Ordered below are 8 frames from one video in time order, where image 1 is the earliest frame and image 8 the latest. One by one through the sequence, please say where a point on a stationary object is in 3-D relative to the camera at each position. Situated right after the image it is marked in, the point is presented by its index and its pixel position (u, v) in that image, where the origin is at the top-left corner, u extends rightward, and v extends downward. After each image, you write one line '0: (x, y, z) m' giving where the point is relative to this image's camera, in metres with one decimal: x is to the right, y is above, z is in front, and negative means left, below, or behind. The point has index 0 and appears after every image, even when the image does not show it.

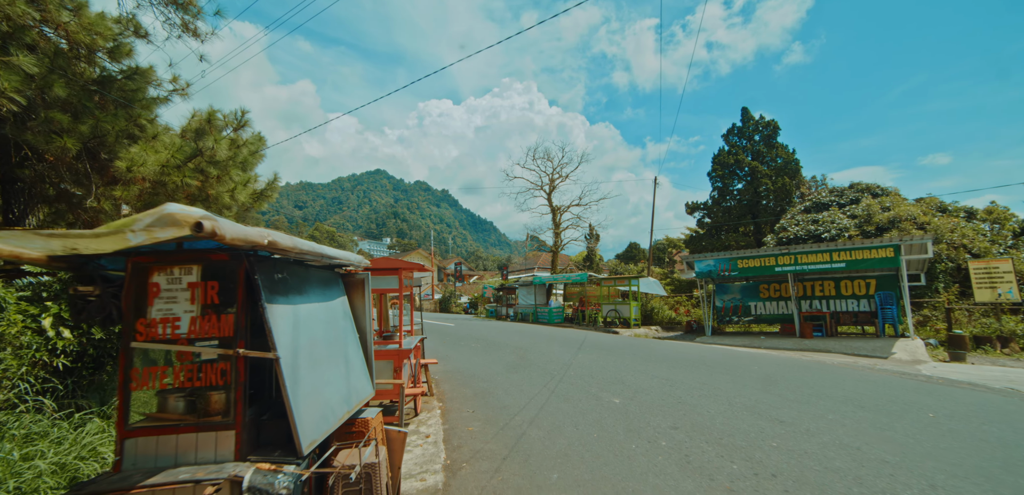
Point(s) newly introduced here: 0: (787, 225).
0: (+11.2, +0.9, +18.0) m
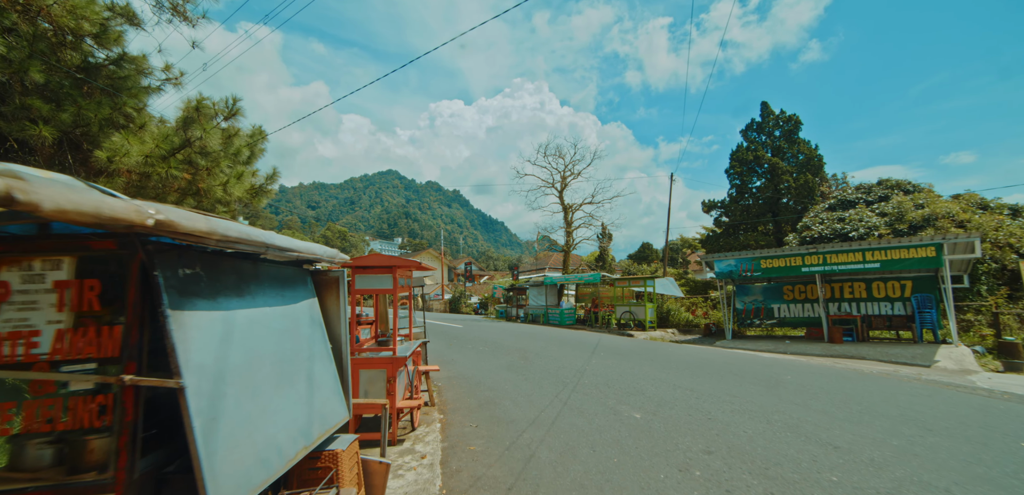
0: (+11.6, +1.0, +17.2) m
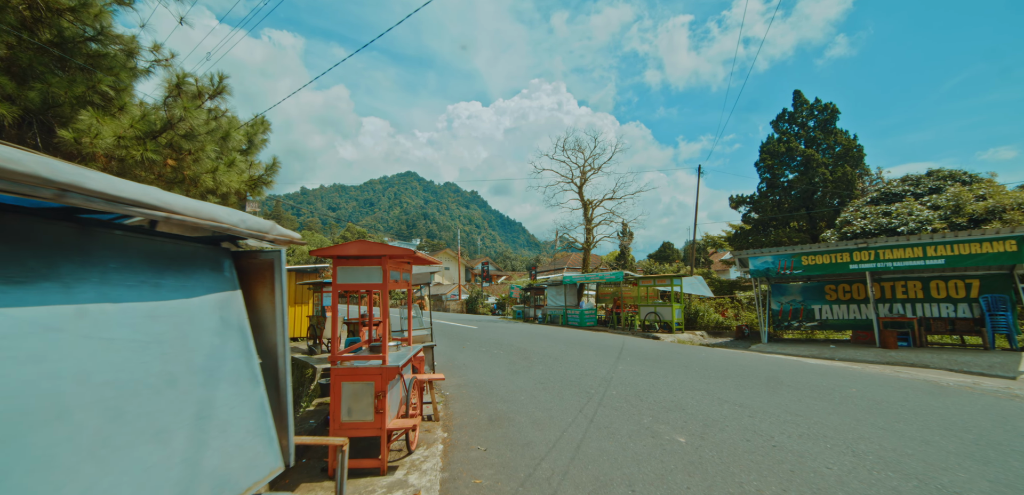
0: (+12.2, +1.1, +15.9) m
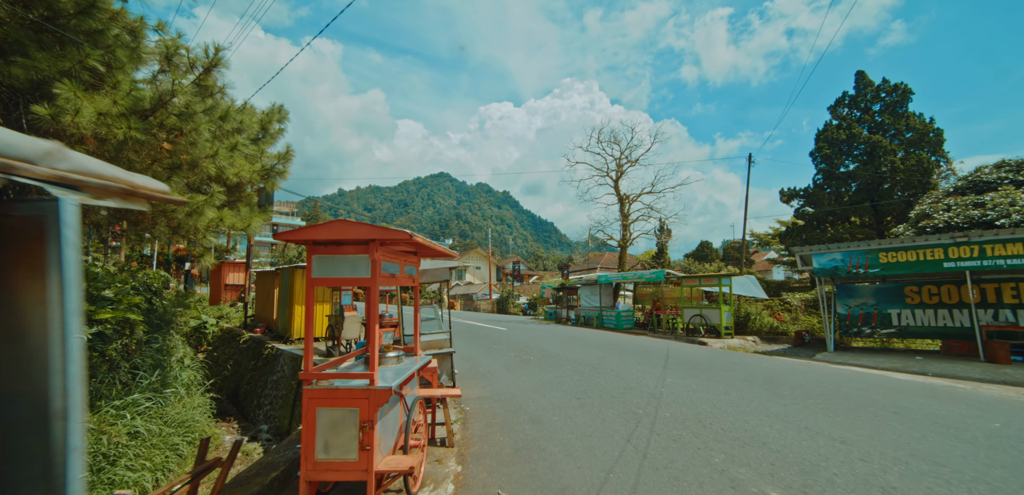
0: (+13.2, +1.2, +14.0) m
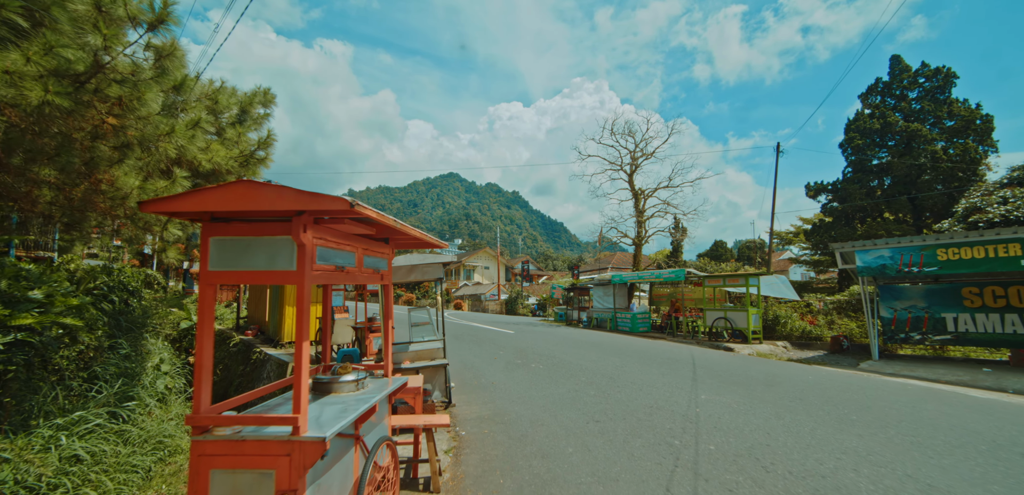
0: (+13.5, +1.3, +12.7) m
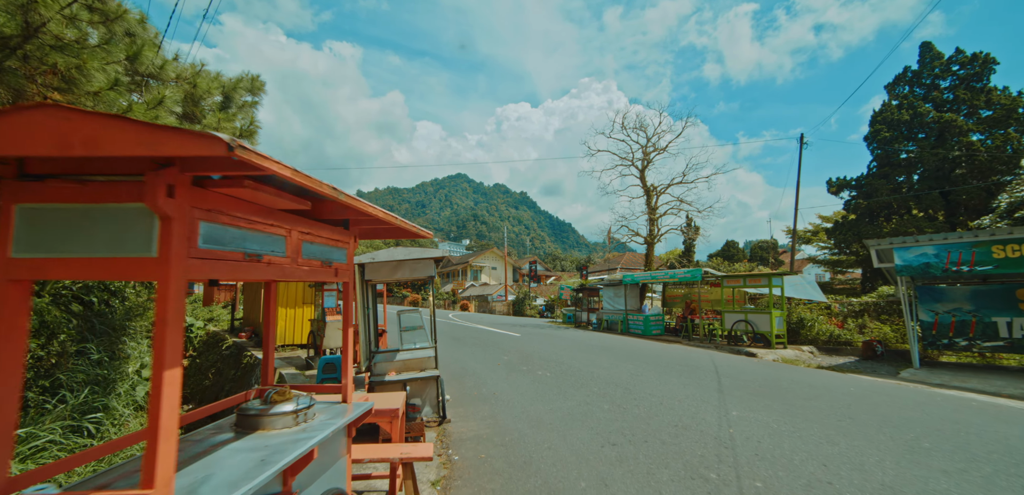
0: (+13.6, +1.3, +11.7) m
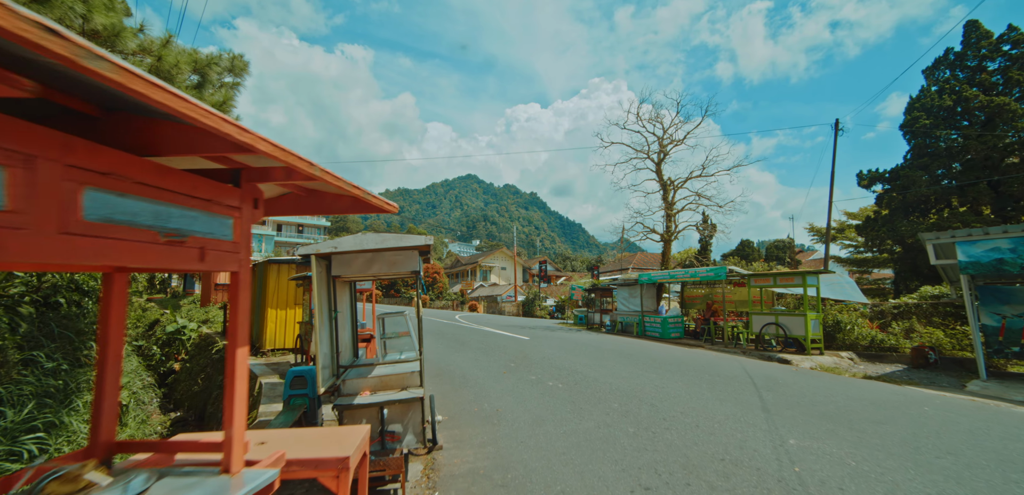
0: (+13.8, +1.5, +10.4) m
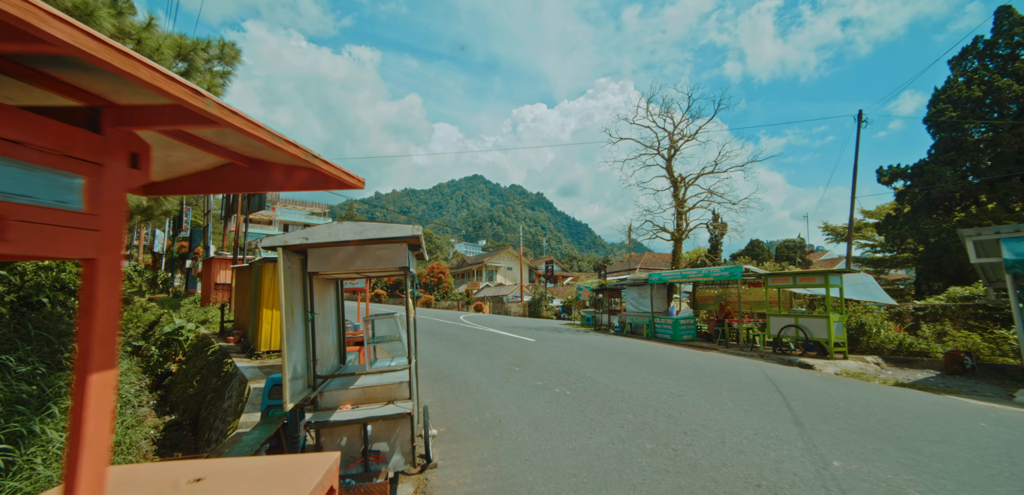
0: (+13.9, +1.5, +9.7) m
